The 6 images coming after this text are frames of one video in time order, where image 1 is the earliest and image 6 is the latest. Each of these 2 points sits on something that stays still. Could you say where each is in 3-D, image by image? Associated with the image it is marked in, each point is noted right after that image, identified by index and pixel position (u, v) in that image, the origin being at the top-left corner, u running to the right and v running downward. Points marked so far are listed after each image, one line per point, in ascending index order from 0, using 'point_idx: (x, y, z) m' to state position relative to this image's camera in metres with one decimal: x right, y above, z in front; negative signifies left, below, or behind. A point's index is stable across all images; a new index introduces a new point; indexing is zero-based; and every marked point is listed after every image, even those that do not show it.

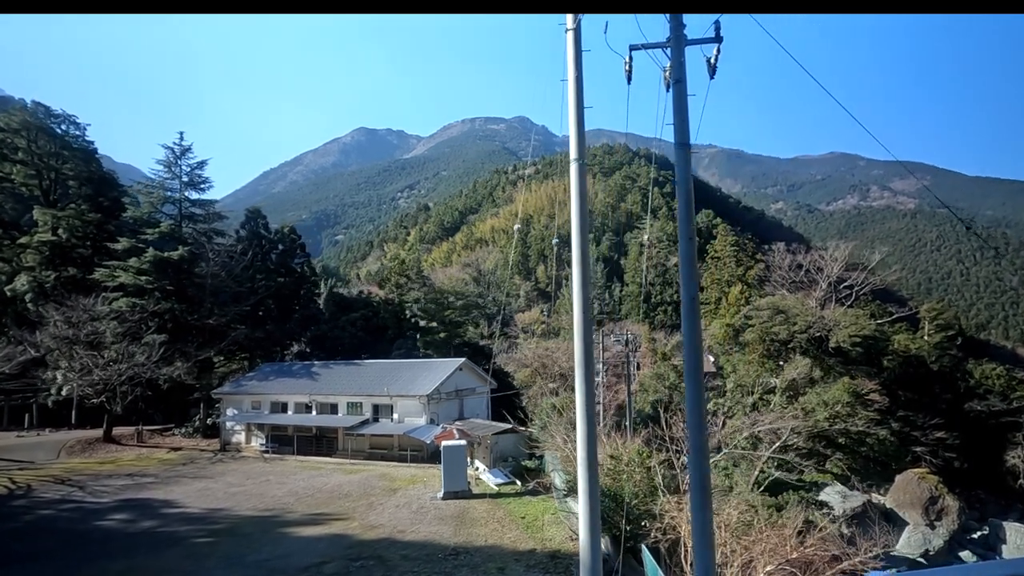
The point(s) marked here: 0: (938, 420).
0: (+10.5, -3.3, +15.3) m
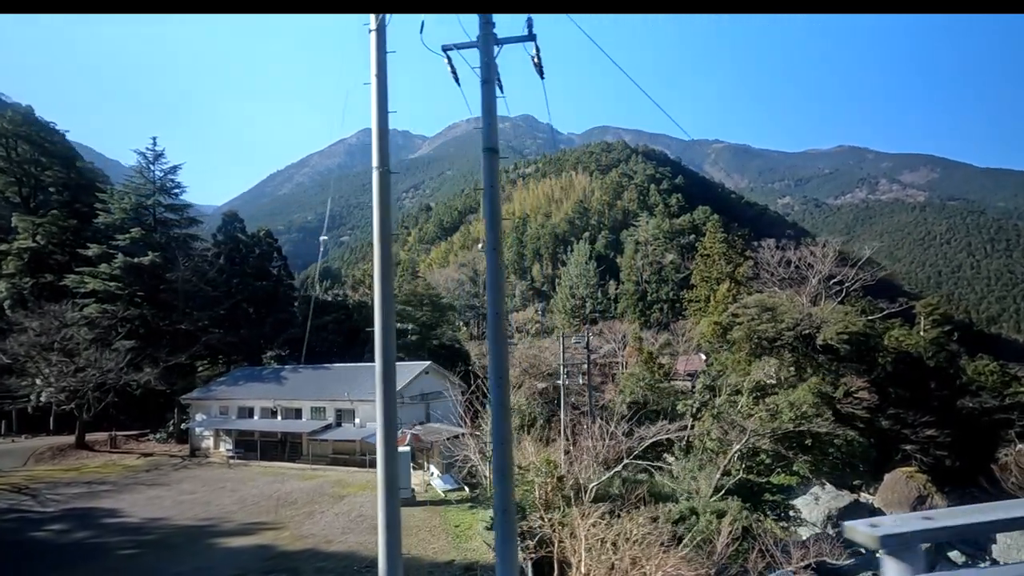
0: (+10.1, -3.1, +15.1) m
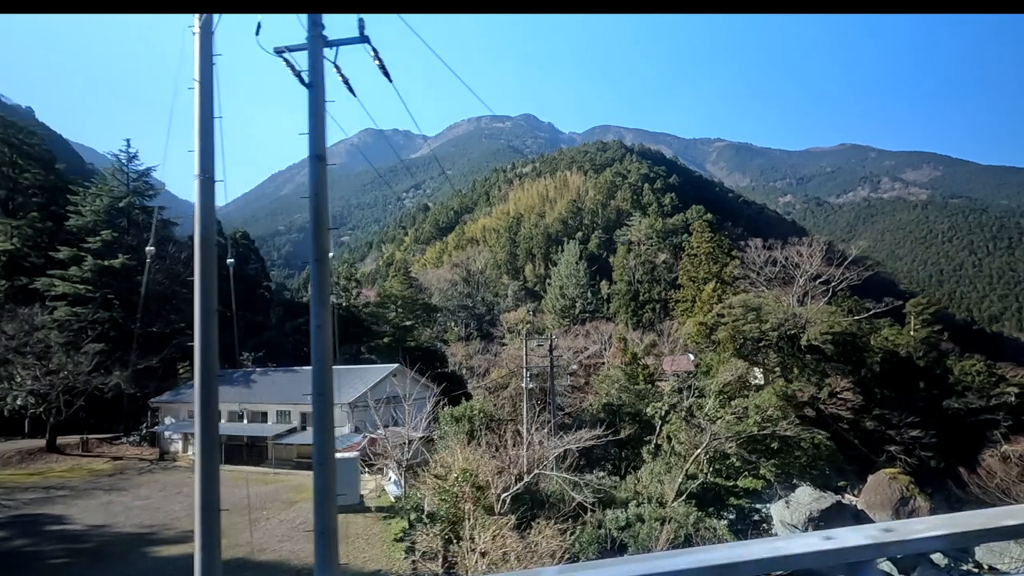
0: (+9.7, -3.1, +14.9) m
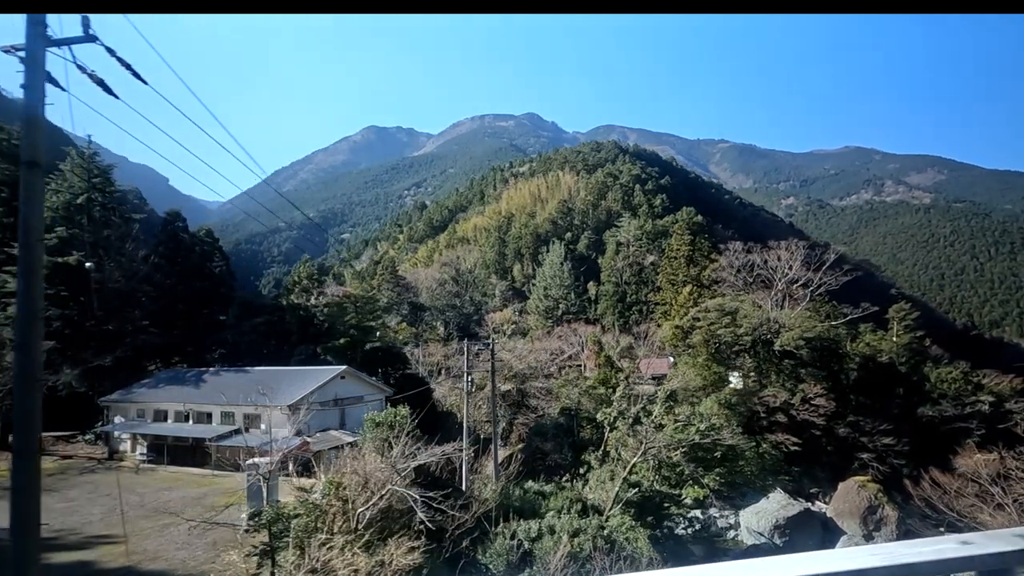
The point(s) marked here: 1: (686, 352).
0: (+9.0, -3.3, +14.8) m
1: (+4.4, -1.6, +15.7) m
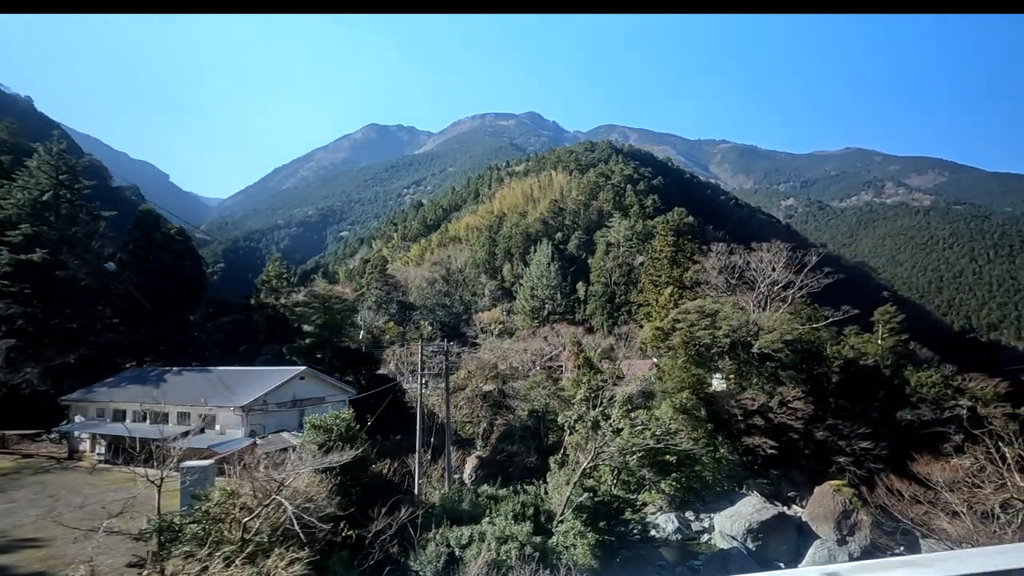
0: (+8.4, -3.3, +14.7) m
1: (+3.8, -1.7, +15.6) m
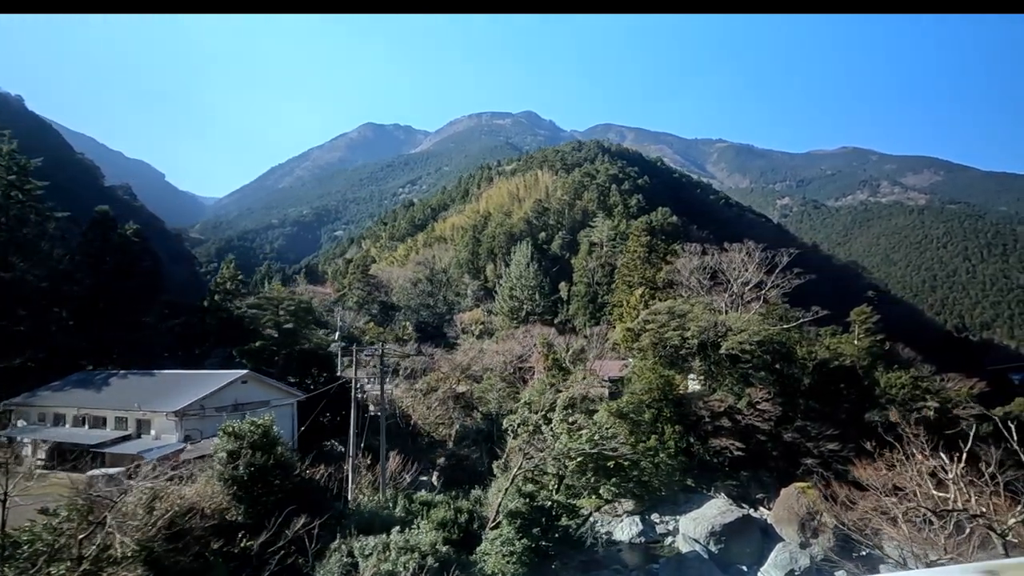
0: (+7.6, -3.4, +14.6) m
1: (+3.1, -1.7, +15.5) m
